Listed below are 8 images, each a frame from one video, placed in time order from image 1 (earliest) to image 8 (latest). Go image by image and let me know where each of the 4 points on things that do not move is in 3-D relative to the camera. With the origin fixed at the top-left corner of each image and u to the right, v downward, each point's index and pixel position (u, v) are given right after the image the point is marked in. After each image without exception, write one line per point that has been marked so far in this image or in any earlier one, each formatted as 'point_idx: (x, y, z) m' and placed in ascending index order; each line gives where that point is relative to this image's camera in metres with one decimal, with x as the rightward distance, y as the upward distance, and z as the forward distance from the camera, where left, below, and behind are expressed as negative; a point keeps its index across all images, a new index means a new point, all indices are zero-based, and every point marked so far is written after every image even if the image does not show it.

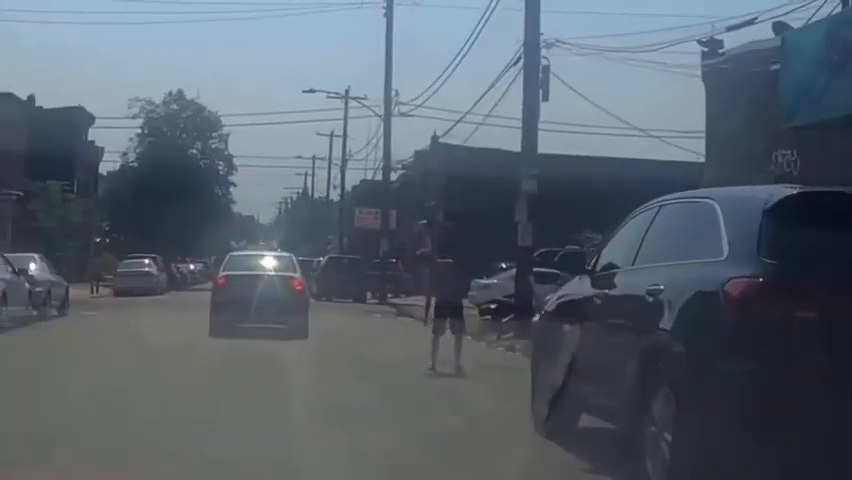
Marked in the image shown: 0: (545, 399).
0: (+0.5, -0.7, +10.2) m
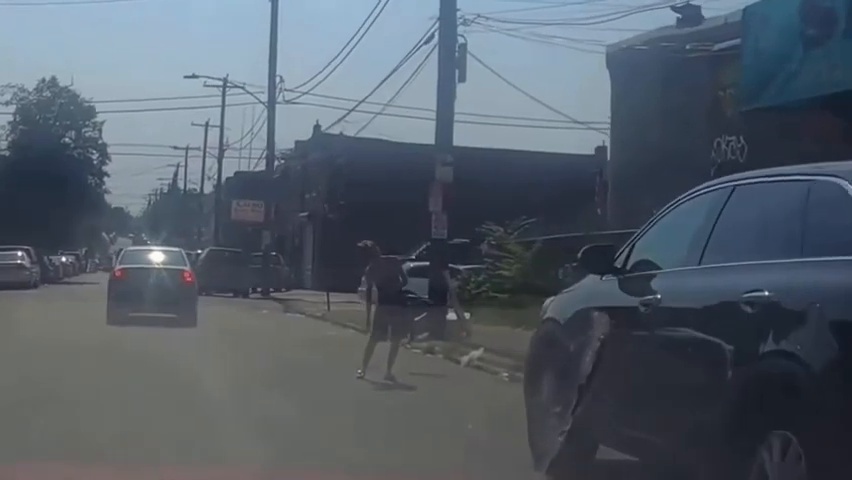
0: (+0.4, -0.7, +8.3) m
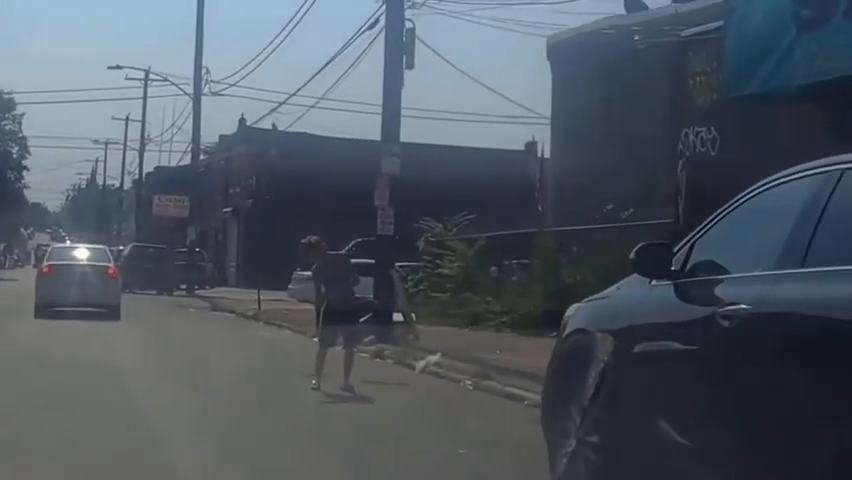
0: (+0.4, -0.7, +7.0) m
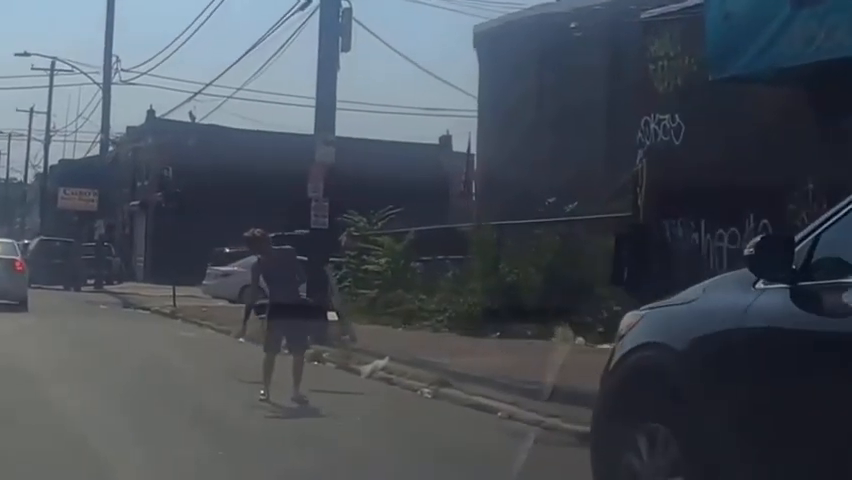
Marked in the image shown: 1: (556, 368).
0: (+0.5, -0.6, +5.7) m
1: (+0.9, -0.9, +17.1) m
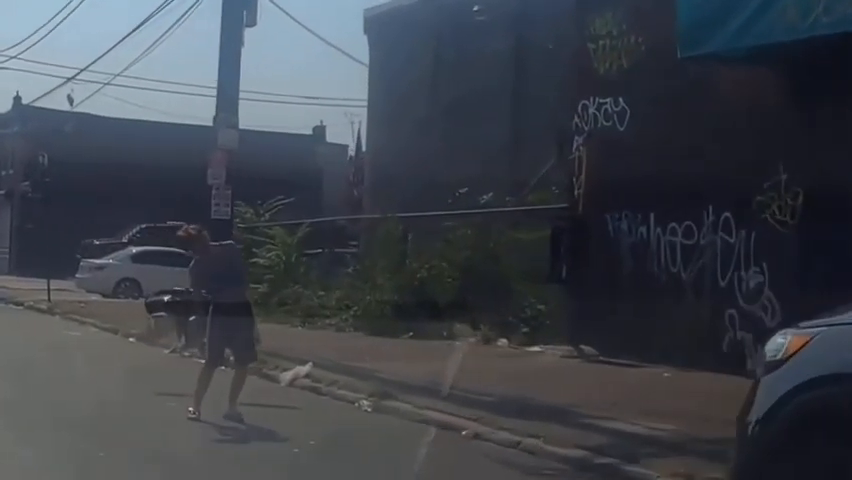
0: (+0.6, -0.6, +4.2) m
1: (+0.4, -0.9, +15.6) m
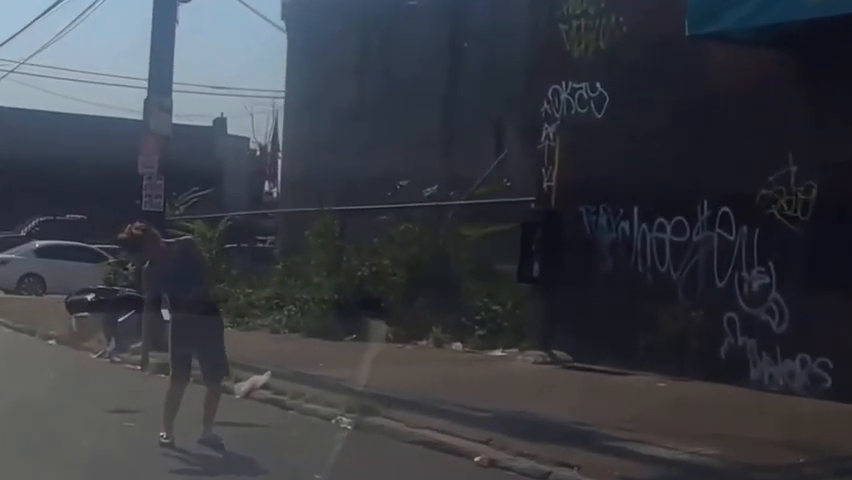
0: (+0.9, -0.6, +2.9) m
1: (+0.2, -0.9, +14.3) m
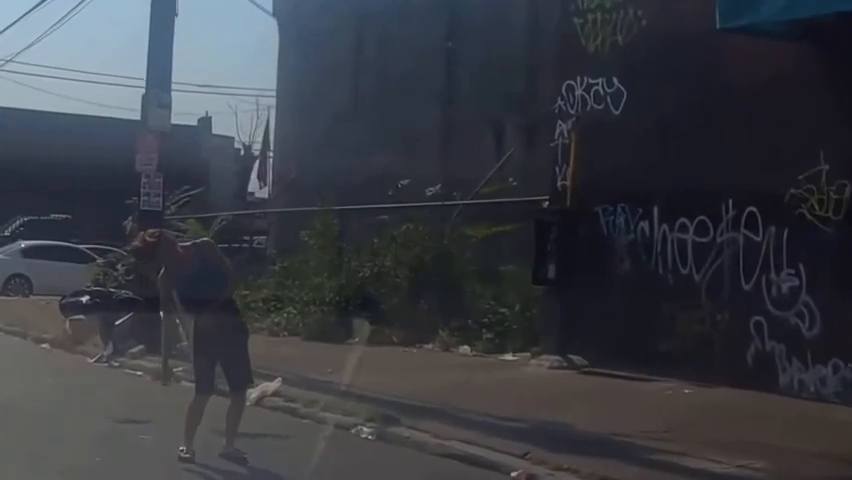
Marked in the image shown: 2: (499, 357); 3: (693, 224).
0: (+1.1, -0.7, +2.5) m
1: (+0.2, -0.9, +13.8) m
2: (+0.5, -0.8, +15.9) m
3: (+1.5, +0.1, +13.0) m
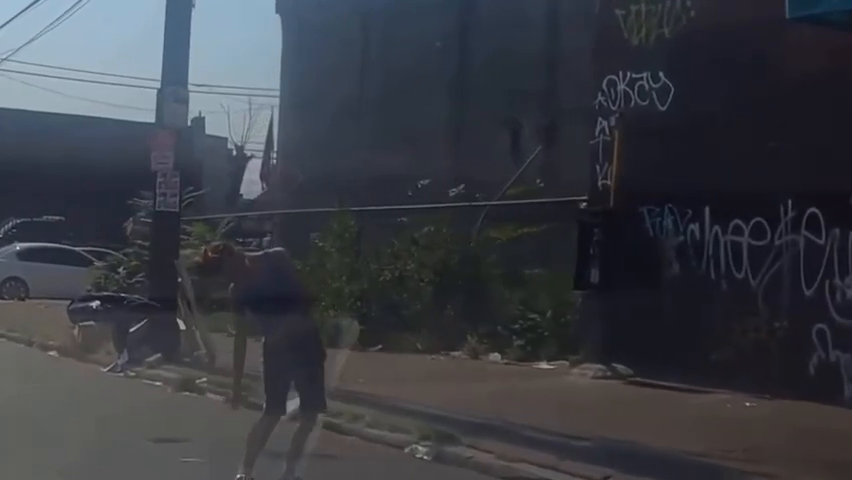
0: (+1.4, -0.7, +1.8) m
1: (+0.4, -0.9, +13.2) m
2: (+0.7, -0.8, +15.3) m
3: (+1.7, +0.1, +12.3) m
